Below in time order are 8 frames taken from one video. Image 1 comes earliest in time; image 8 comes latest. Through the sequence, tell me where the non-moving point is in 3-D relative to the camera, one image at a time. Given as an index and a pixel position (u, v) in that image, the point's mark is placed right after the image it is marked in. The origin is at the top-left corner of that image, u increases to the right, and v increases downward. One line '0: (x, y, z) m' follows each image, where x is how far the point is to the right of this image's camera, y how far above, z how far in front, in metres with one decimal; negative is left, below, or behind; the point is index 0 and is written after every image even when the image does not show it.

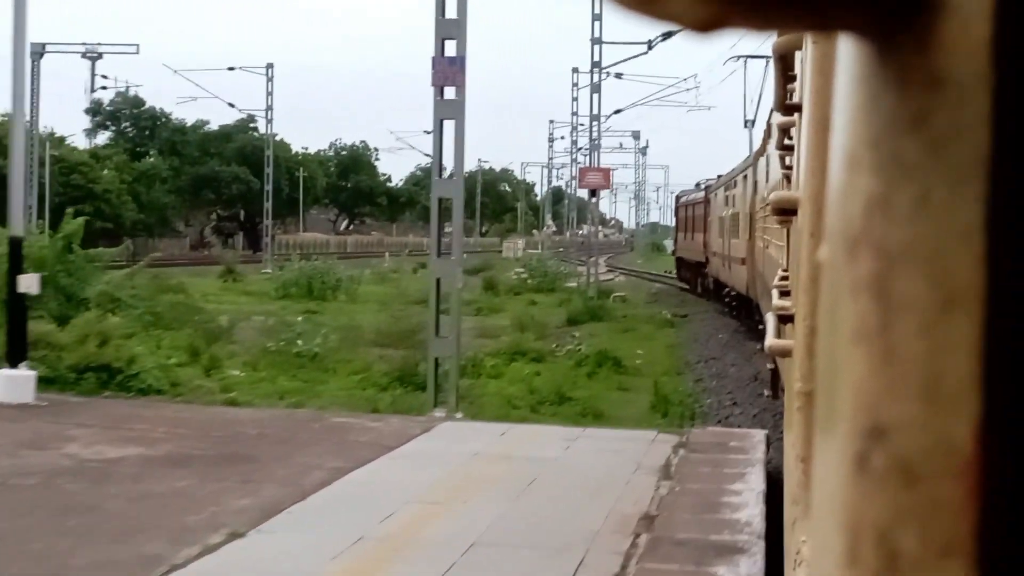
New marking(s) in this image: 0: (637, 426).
0: (+0.9, -1.0, +11.0) m
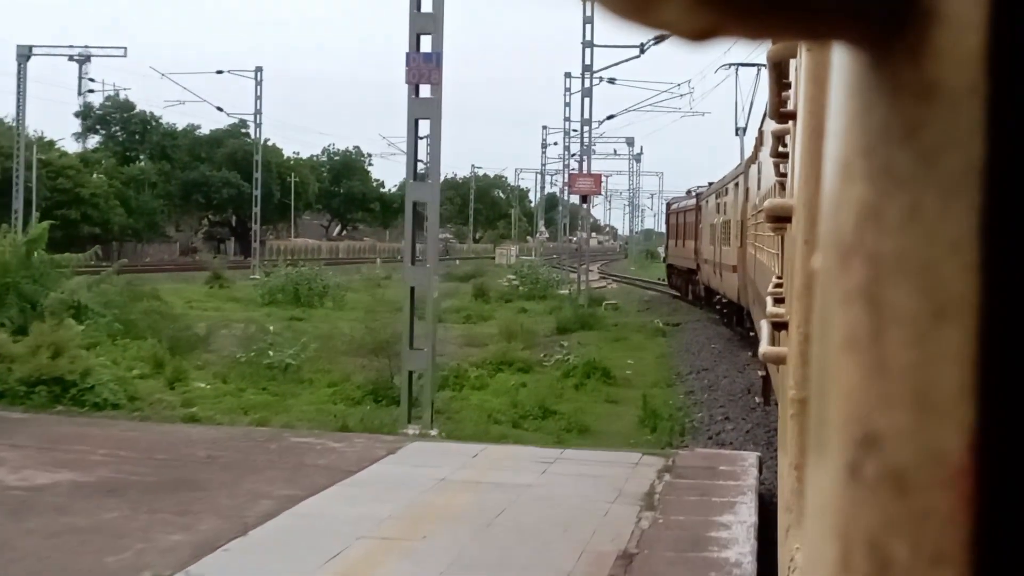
0: (+0.7, -1.0, +10.5) m
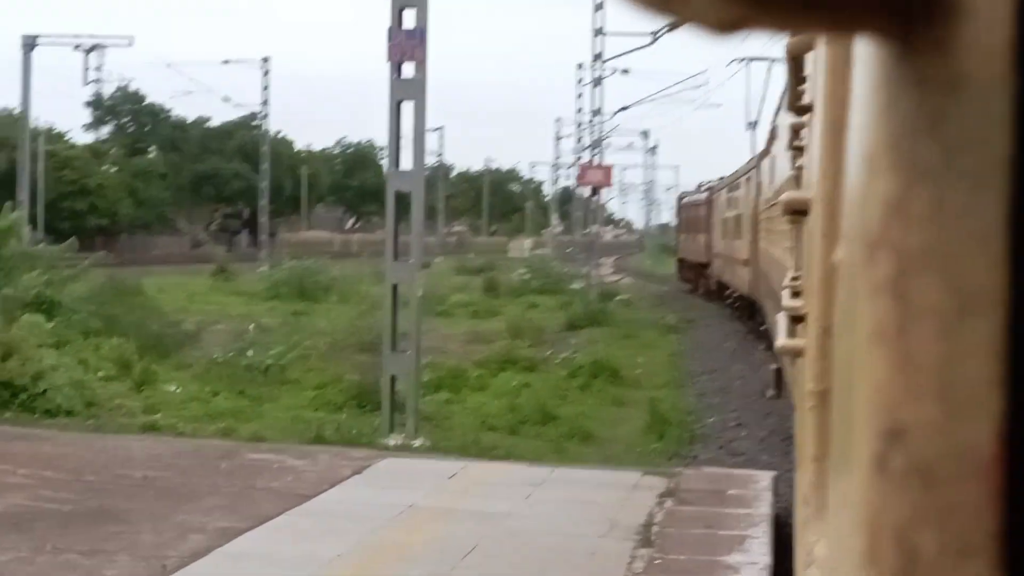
0: (+0.7, -1.0, +9.8) m
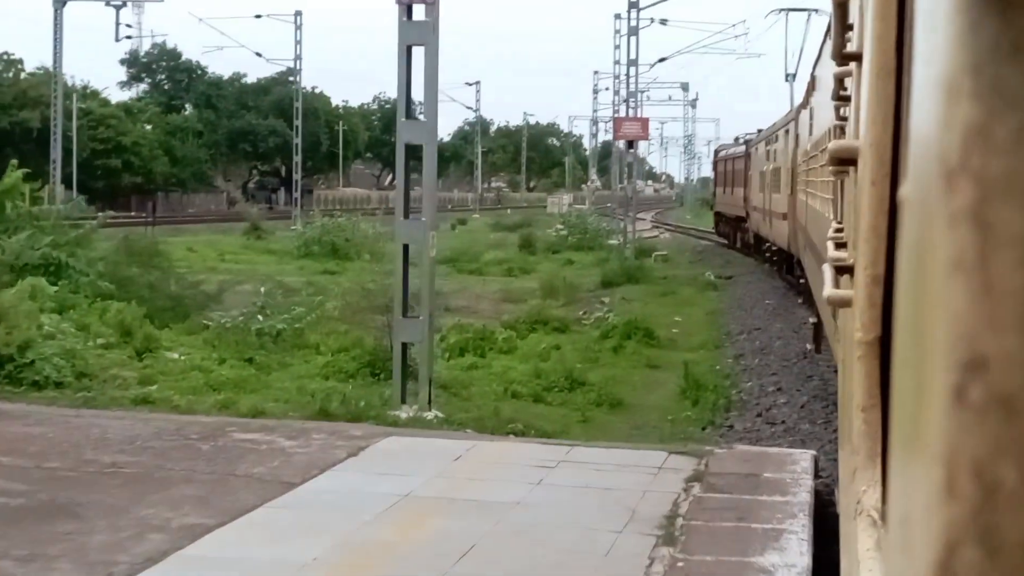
0: (+0.9, -0.8, +9.3) m
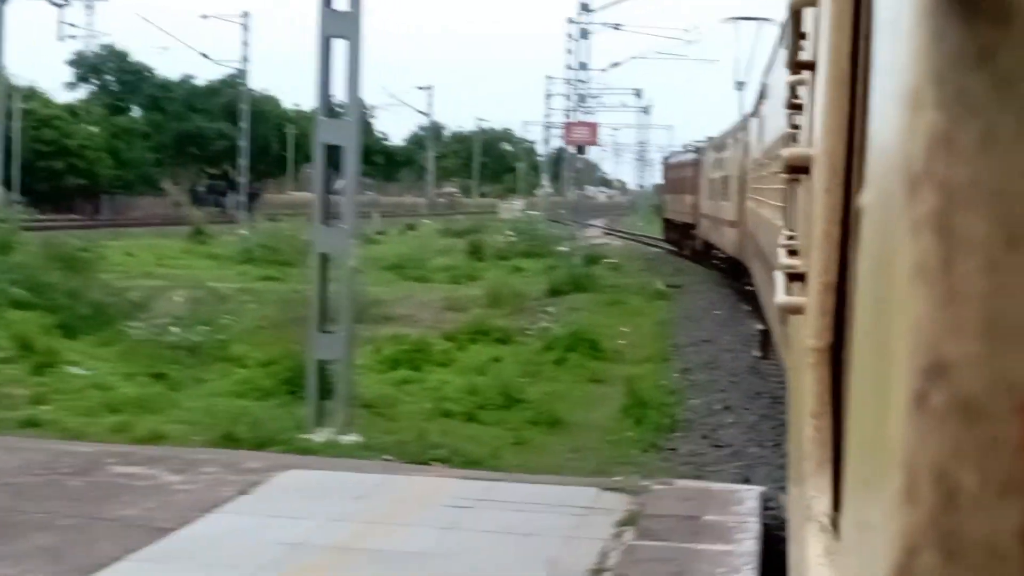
0: (+0.5, -0.8, +8.7) m
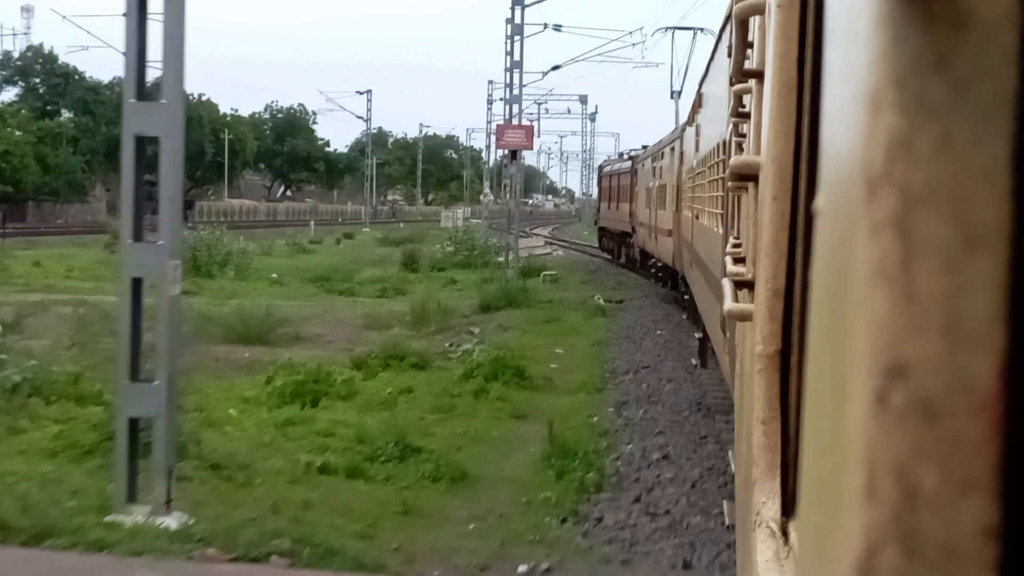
0: (0.0, -0.9, +7.2) m
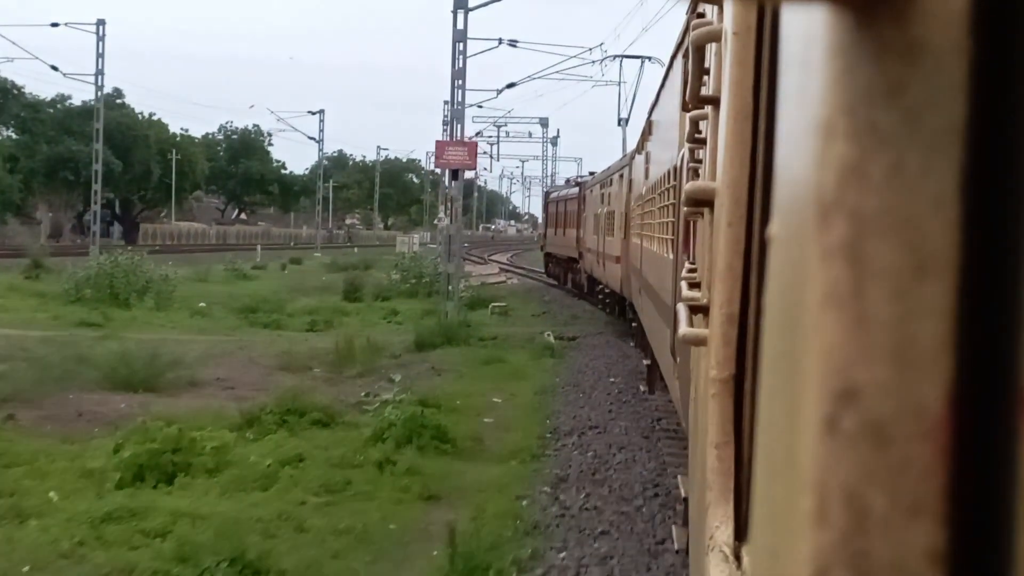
0: (-0.4, -1.1, +5.1) m
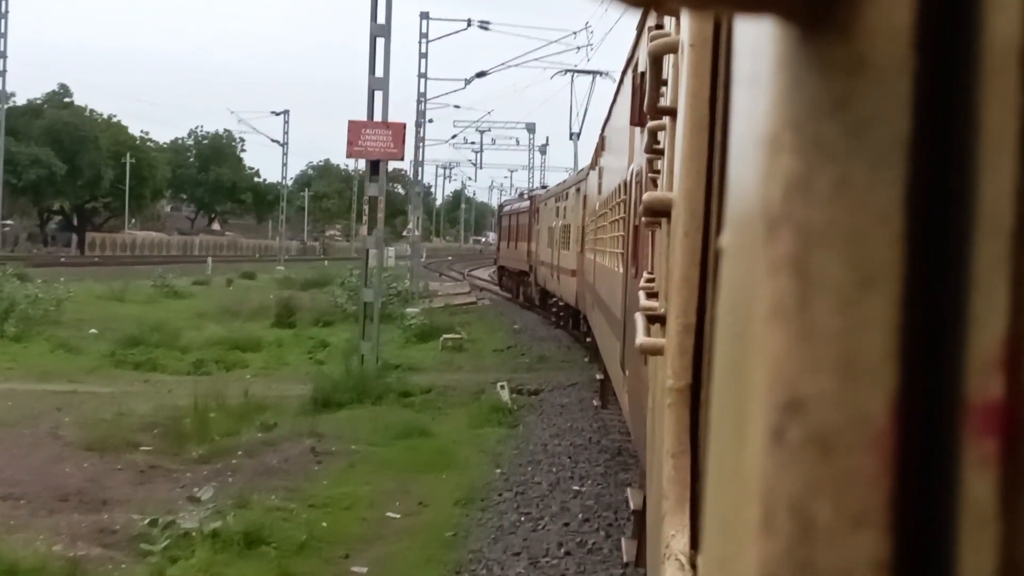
0: (-0.8, -1.3, +0.2) m
